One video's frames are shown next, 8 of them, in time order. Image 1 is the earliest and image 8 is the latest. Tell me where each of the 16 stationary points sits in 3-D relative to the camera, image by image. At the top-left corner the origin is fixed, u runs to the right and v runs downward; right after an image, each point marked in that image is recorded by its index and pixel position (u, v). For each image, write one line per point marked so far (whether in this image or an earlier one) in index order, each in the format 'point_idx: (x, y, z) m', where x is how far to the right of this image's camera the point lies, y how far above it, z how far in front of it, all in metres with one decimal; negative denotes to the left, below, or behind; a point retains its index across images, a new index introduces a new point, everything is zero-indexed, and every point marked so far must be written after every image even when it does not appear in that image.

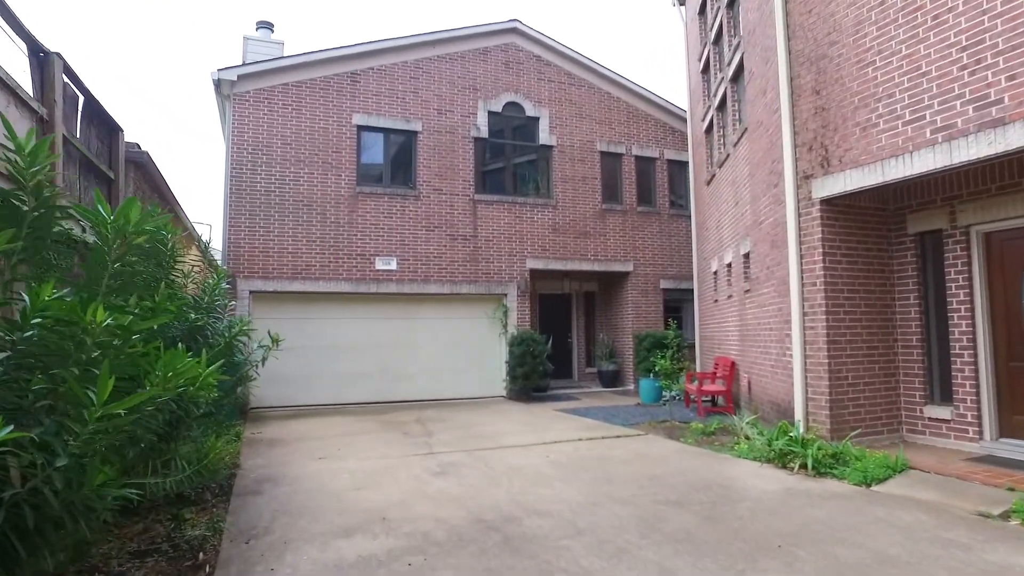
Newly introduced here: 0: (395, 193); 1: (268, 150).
0: (-2.7, +2.1, +12.9) m
1: (-5.1, +2.9, +12.1) m
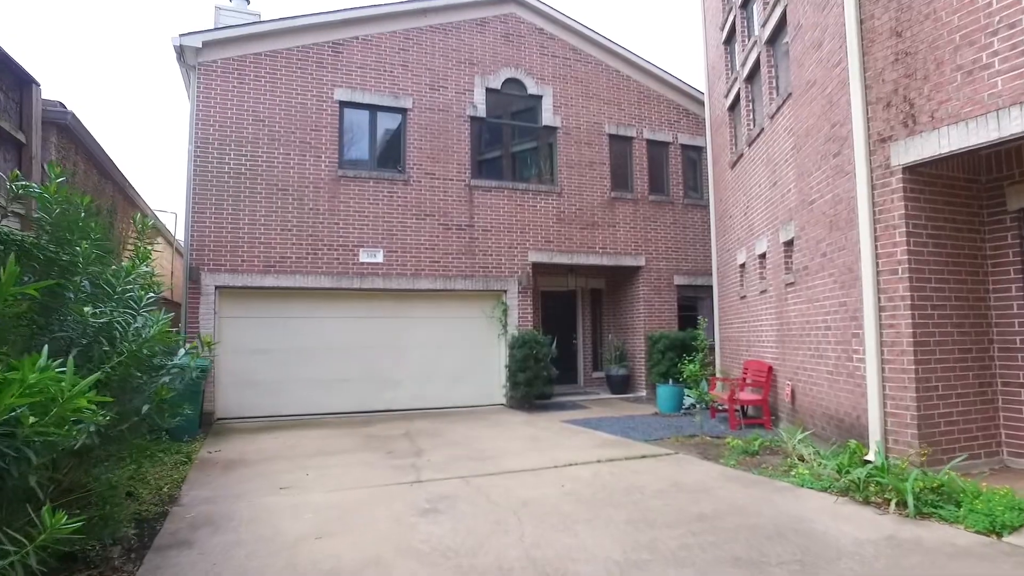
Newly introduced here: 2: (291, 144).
0: (-2.6, +2.2, +11.5) m
1: (-5.1, +3.0, +10.7) m
2: (-4.2, +2.7, +11.0) m
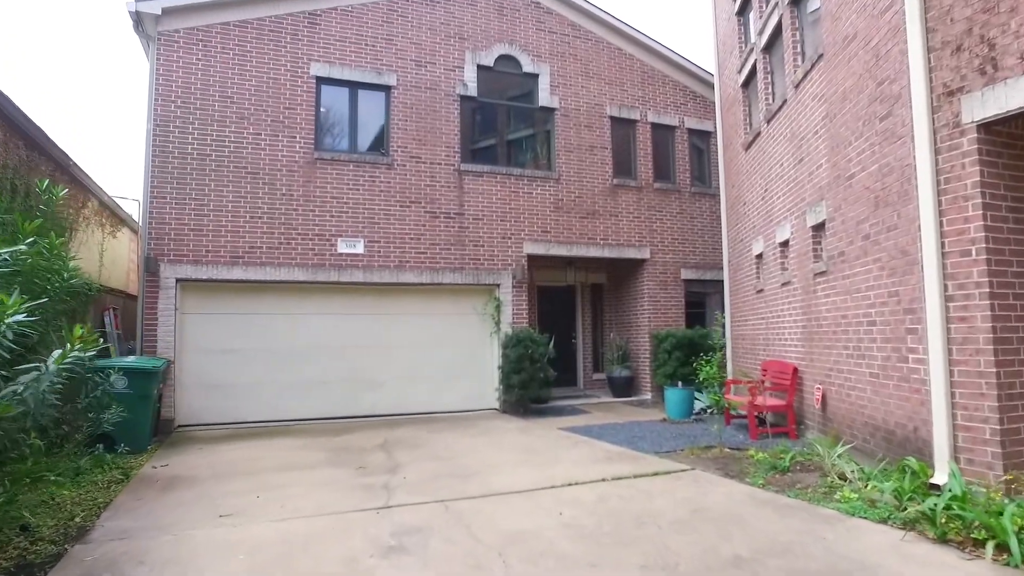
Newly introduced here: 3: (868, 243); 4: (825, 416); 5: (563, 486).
0: (-2.8, +2.3, +10.5) m
1: (-5.2, +3.1, +9.7) m
2: (-4.3, +2.9, +10.0) m
3: (+3.4, +0.4, +5.6) m
4: (+3.7, -1.5, +6.8) m
5: (+0.5, -1.9, +5.4) m
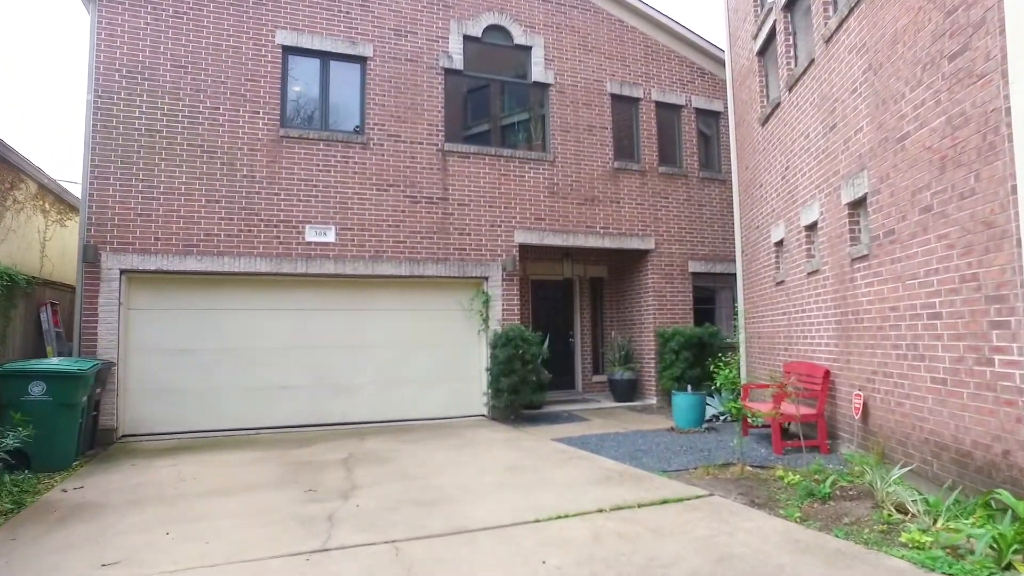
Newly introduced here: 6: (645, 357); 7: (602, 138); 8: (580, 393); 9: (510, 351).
0: (-2.9, +2.4, +9.5) m
1: (-5.4, +3.2, +8.6) m
2: (-4.5, +3.0, +8.9) m
3: (+3.2, +0.6, +4.5) m
4: (+3.5, -1.4, +5.7) m
5: (+0.3, -1.7, +4.4) m
6: (+2.6, -1.3, +11.2) m
7: (+1.7, +2.9, +11.2) m
8: (+1.4, -2.1, +11.7) m
9: (0.0, -1.0, +9.4) m
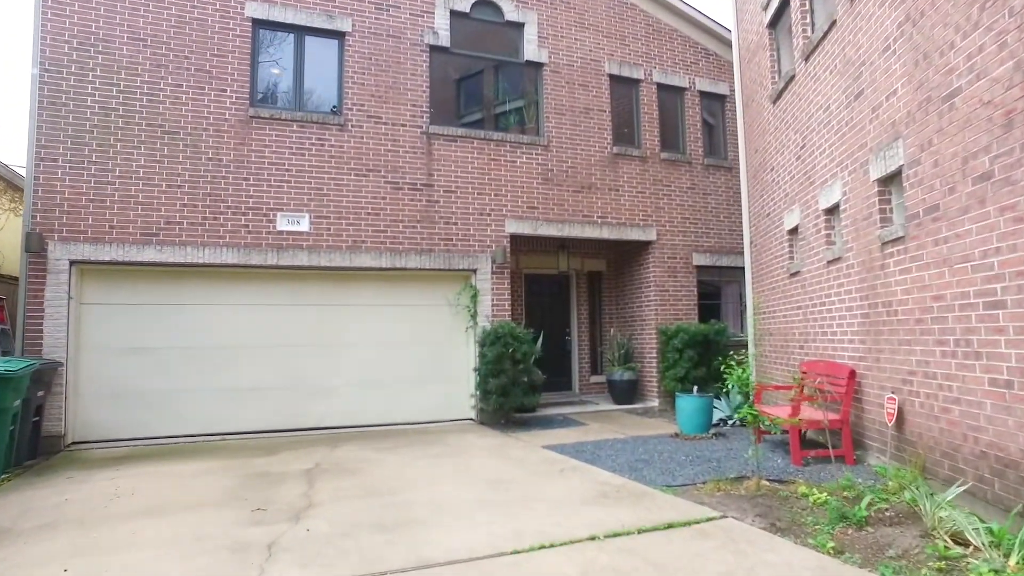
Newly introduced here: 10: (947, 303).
0: (-3.1, +2.5, +8.7) m
1: (-5.5, +3.3, +7.9) m
2: (-4.7, +3.1, +8.2) m
3: (+3.1, +0.7, +3.8) m
4: (+3.3, -1.3, +4.9) m
5: (+0.1, -1.6, +3.6) m
6: (+2.4, -1.2, +10.5) m
7: (+1.6, +3.0, +10.5) m
8: (+1.2, -2.0, +11.0) m
9: (-0.2, -0.9, +8.7) m
10: (+3.2, -0.1, +4.2) m
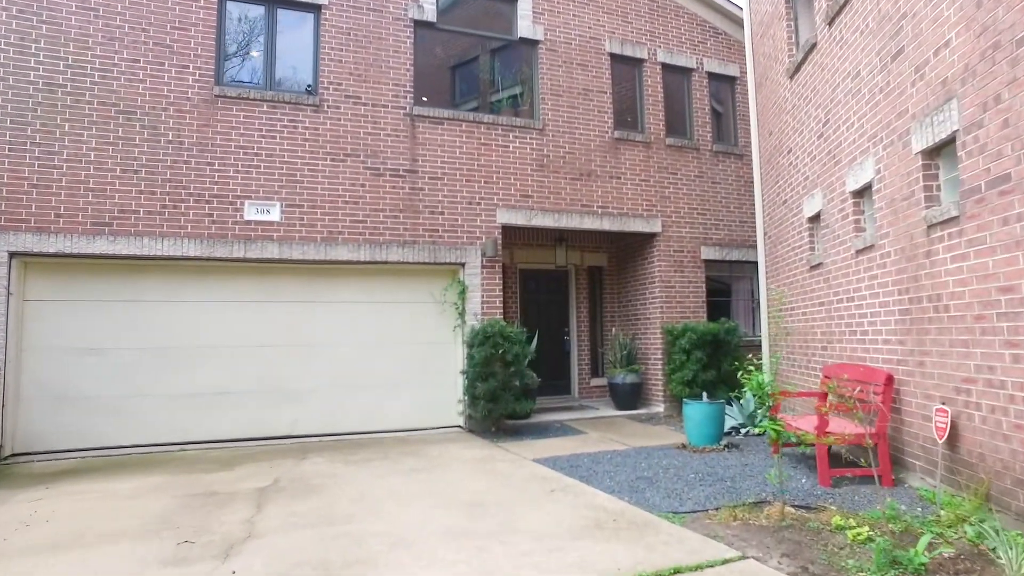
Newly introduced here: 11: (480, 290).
0: (-3.2, +2.6, +8.0) m
1: (-5.7, +3.4, +7.2) m
2: (-4.8, +3.1, +7.5) m
3: (+2.9, +0.7, +3.0) m
4: (+3.1, -1.2, +4.1) m
5: (0.0, -1.6, +2.8) m
6: (+2.3, -1.2, +9.7) m
7: (+1.5, +3.1, +9.7) m
8: (+1.1, -2.0, +10.2) m
9: (-0.3, -0.9, +7.9) m
10: (+3.0, 0.0, +3.4) m
11: (-0.5, 0.0, +8.6) m
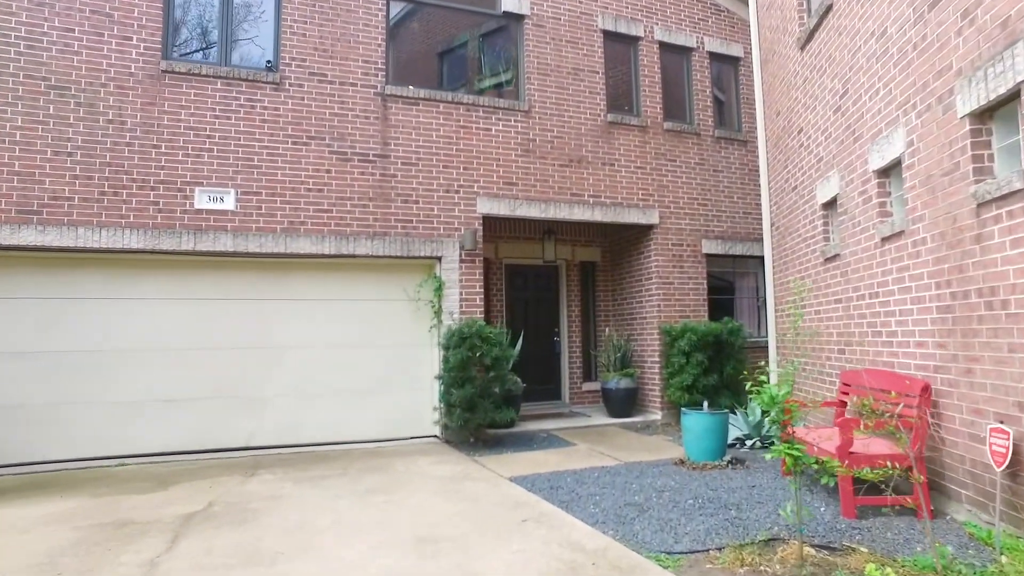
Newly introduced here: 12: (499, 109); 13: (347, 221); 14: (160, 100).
0: (-3.5, +2.7, +7.2) m
1: (-5.9, +3.4, +6.4) m
2: (-5.1, +3.2, +6.7) m
3: (+2.7, +0.8, +2.2) m
4: (+2.9, -1.1, +3.3) m
5: (-0.3, -1.5, +2.1) m
6: (+2.1, -1.1, +8.9) m
7: (+1.2, +3.1, +8.9) m
8: (+0.9, -1.9, +9.4) m
9: (-0.6, -0.8, +7.1) m
10: (+2.7, 0.0, +2.6) m
11: (-0.7, 0.0, +7.8) m
12: (-0.2, +2.6, +8.3) m
13: (-2.1, +0.9, +7.4) m
14: (-4.2, +2.3, +6.9) m
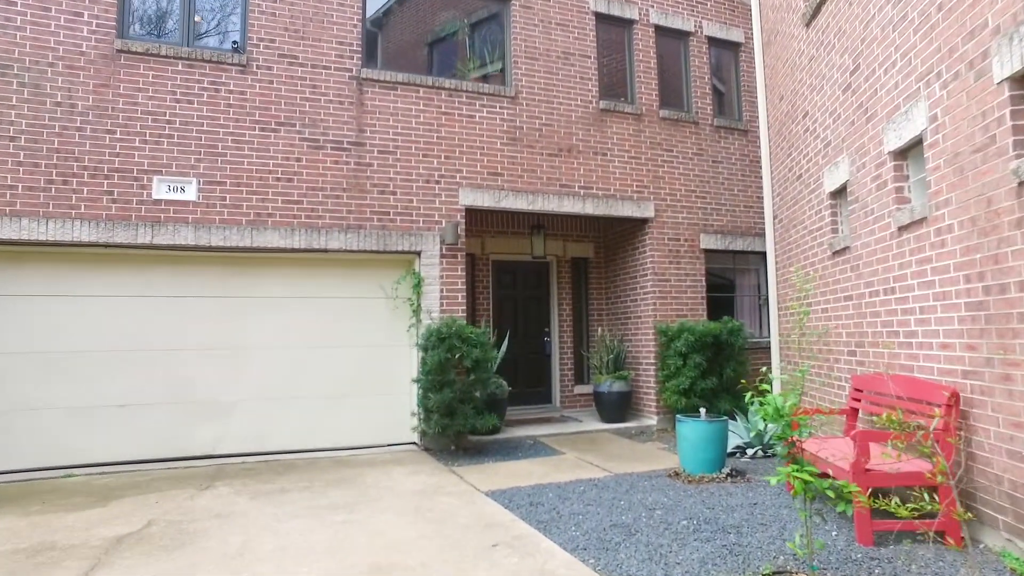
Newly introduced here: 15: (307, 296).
0: (-3.7, +2.7, +6.7) m
1: (-6.1, +3.4, +5.9) m
2: (-5.3, +3.2, +6.2) m
3: (+2.5, +0.8, +1.7) m
4: (+2.7, -1.1, +2.8) m
5: (-0.5, -1.5, +1.6) m
6: (+1.9, -1.1, +8.4) m
7: (+1.0, +3.2, +8.4) m
8: (+0.7, -1.9, +8.9) m
9: (-0.8, -0.8, +6.6) m
10: (+2.5, +0.1, +2.1) m
11: (-0.9, +0.1, +7.3) m
12: (-0.4, +2.6, +7.8) m
13: (-2.3, +0.9, +6.9) m
14: (-4.4, +2.3, +6.4) m
15: (-2.5, -0.1, +7.1) m
